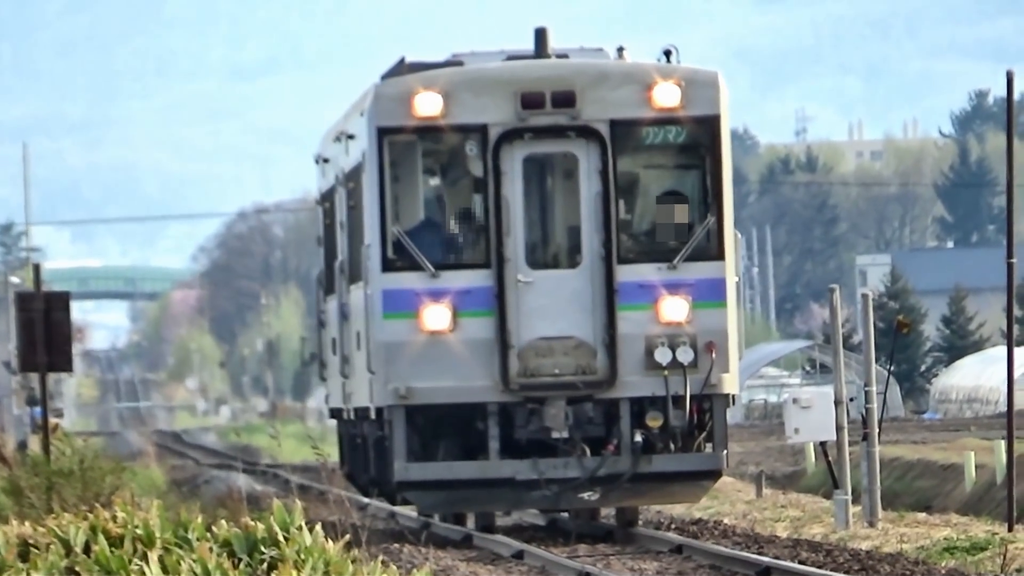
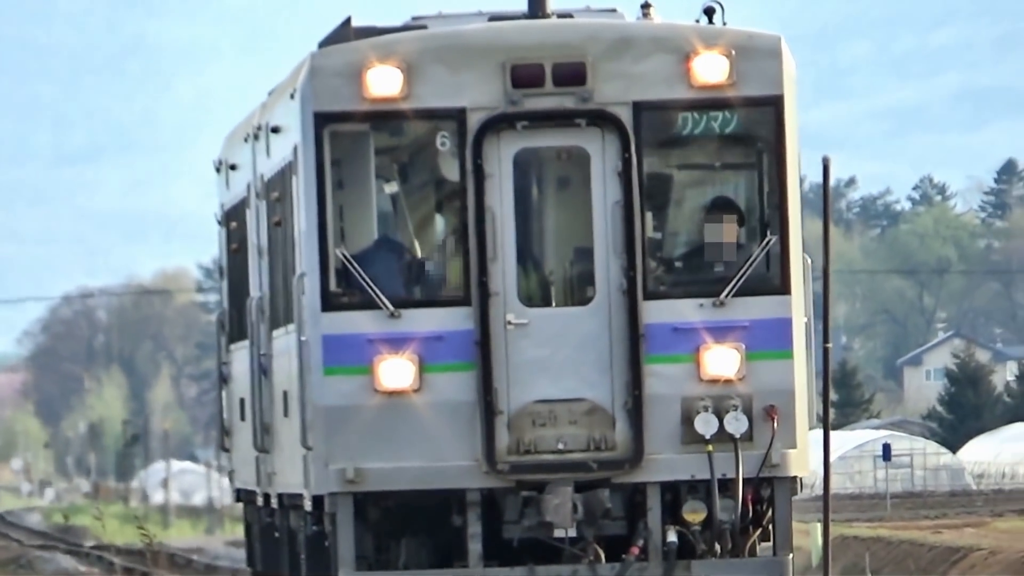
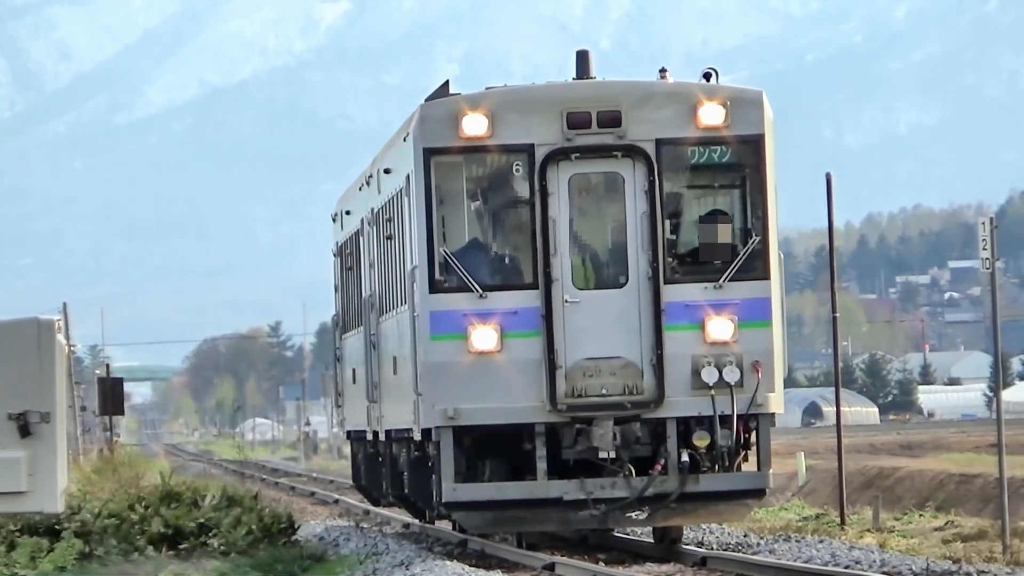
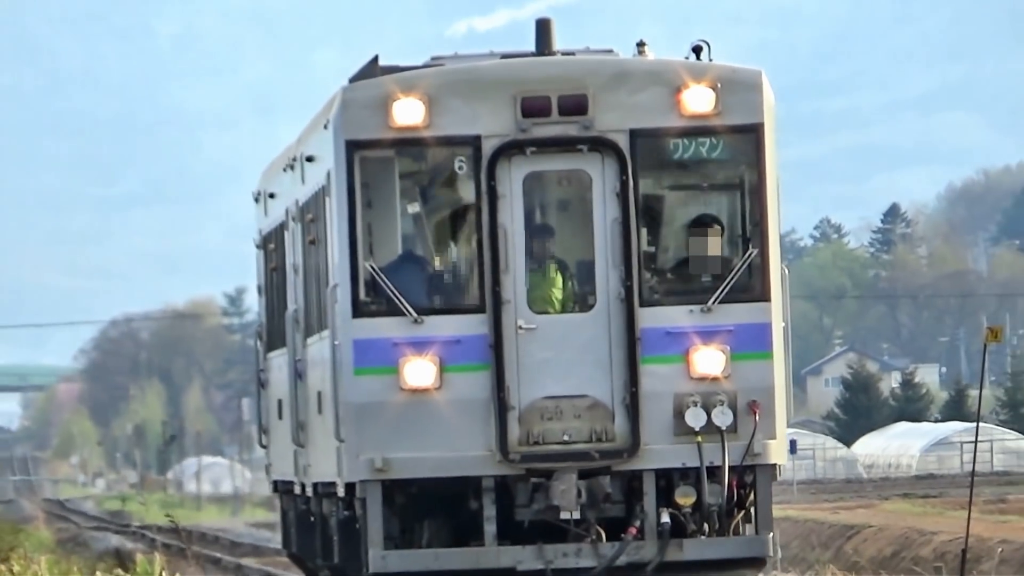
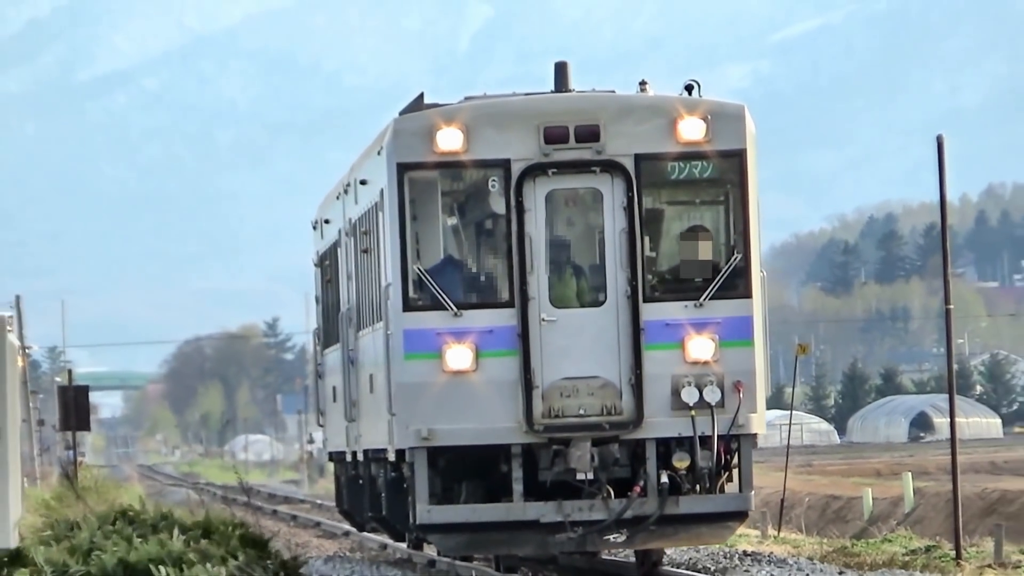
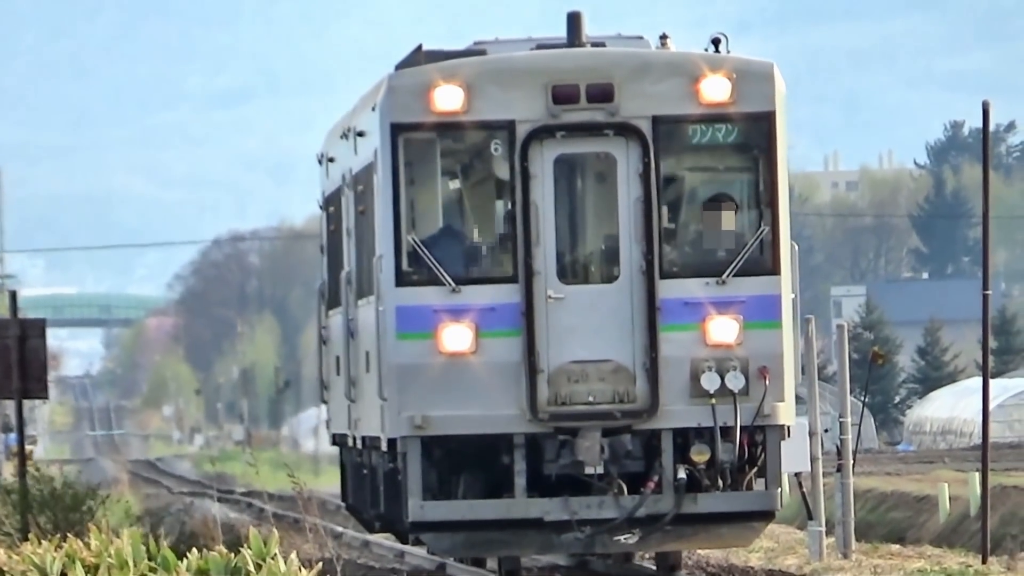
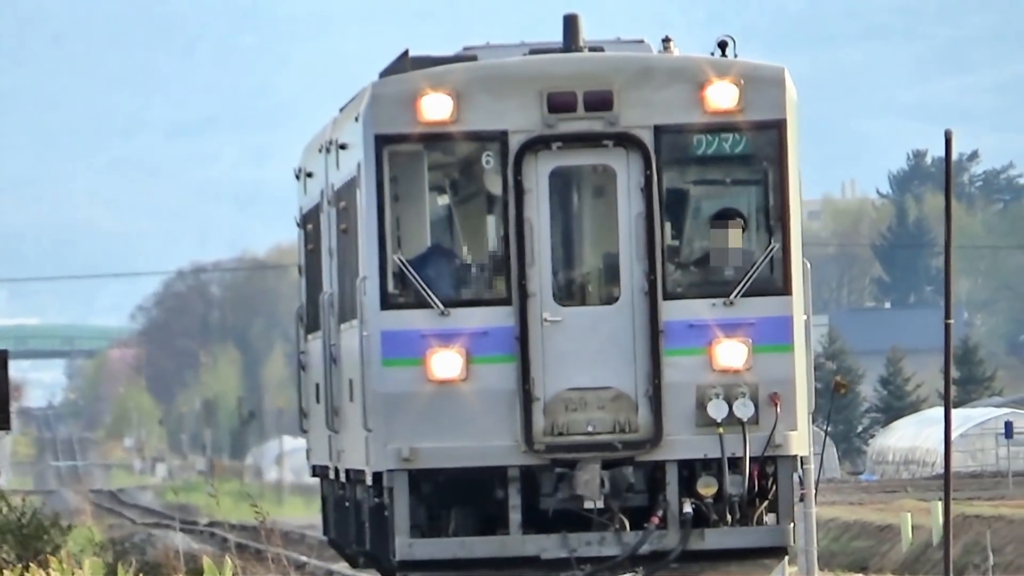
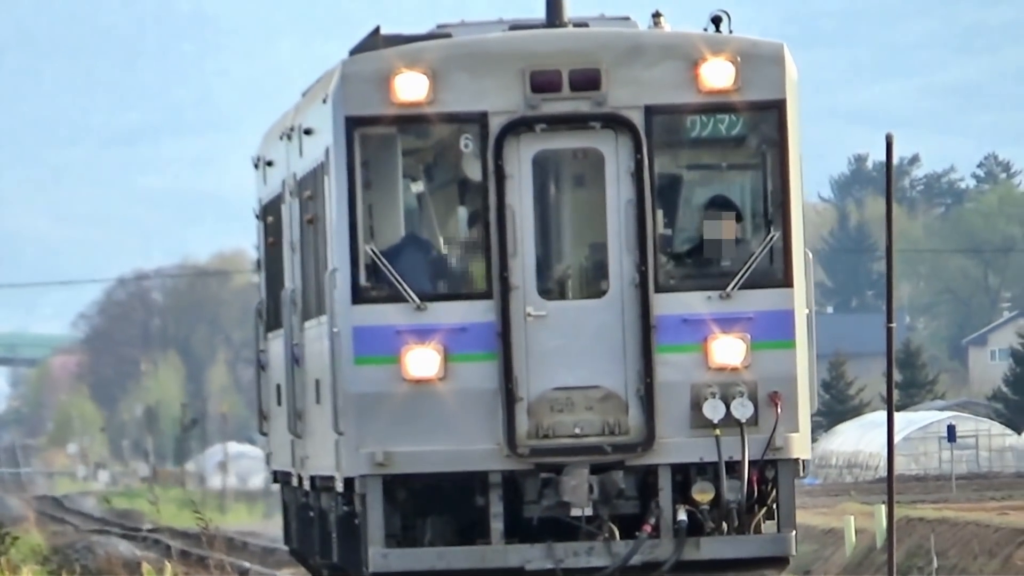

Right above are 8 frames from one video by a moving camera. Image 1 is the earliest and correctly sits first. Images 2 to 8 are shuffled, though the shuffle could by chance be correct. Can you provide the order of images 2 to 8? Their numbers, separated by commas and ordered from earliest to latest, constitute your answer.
6, 7, 8, 2, 4, 5, 3
